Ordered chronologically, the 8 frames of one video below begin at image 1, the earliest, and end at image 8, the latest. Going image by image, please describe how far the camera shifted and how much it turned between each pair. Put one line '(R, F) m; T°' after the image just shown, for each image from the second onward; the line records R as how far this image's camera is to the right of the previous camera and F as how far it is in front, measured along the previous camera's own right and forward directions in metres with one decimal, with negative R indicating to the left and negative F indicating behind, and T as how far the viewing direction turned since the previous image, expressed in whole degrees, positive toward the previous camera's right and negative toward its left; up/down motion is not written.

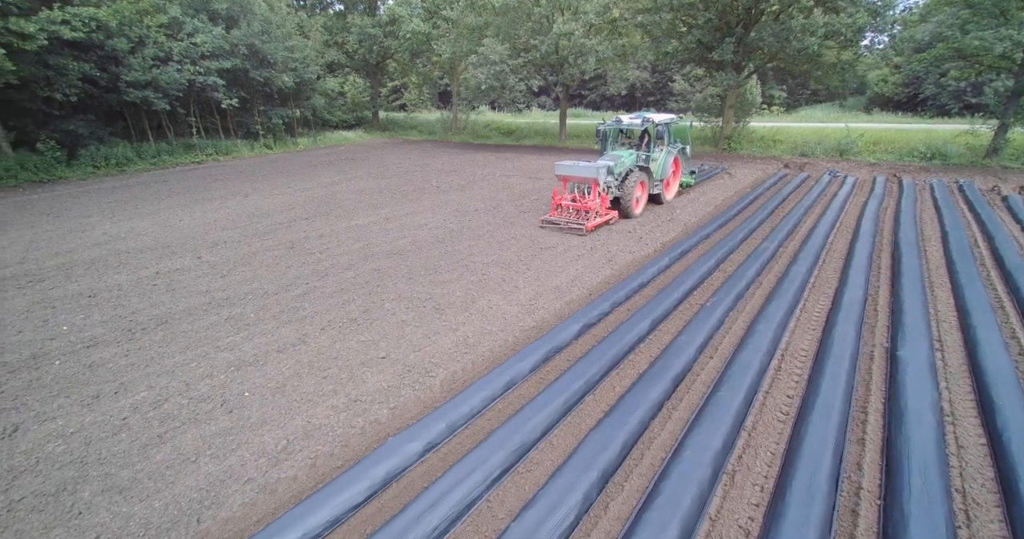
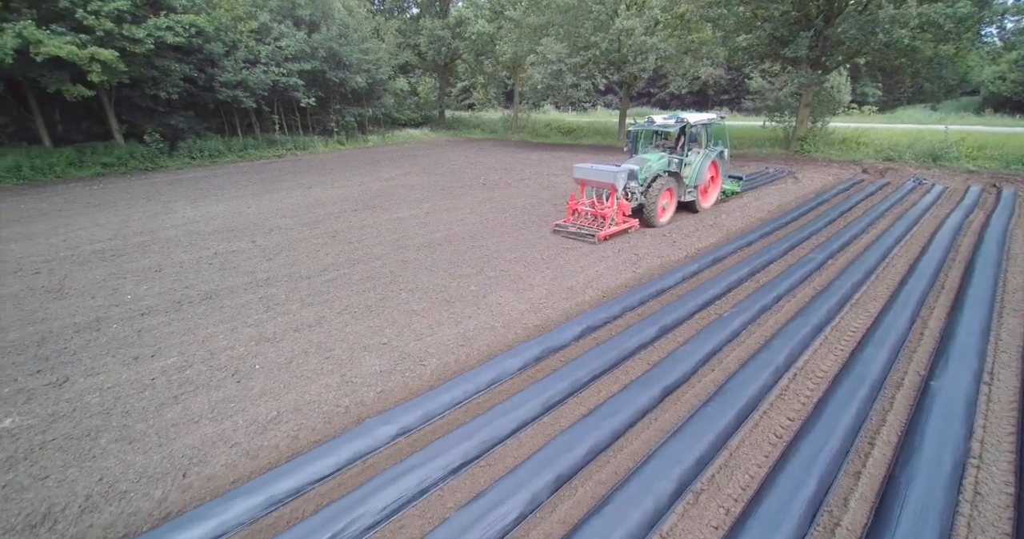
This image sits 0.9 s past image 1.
(+0.7, 0.0) m; -9°
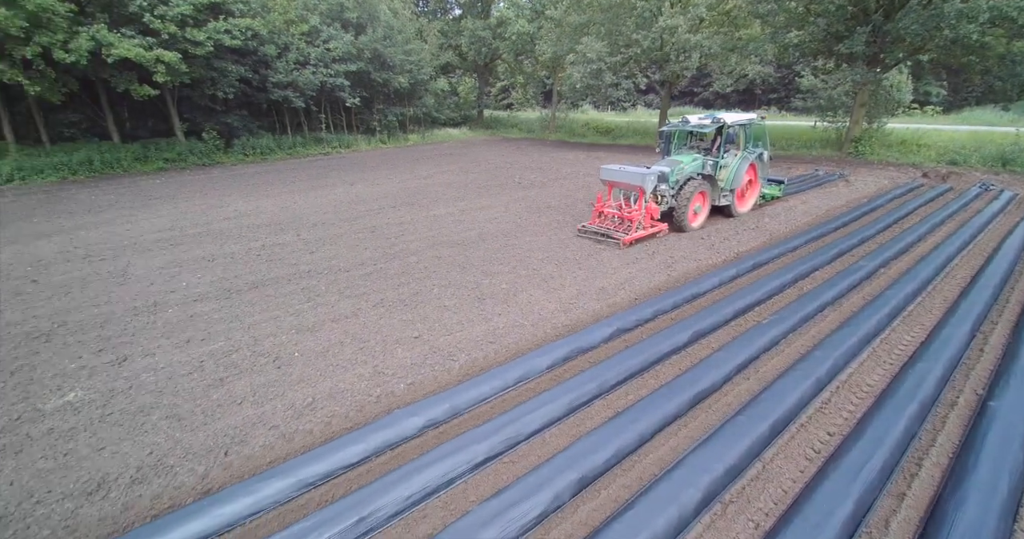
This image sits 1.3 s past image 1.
(+0.1, -0.1) m; -4°
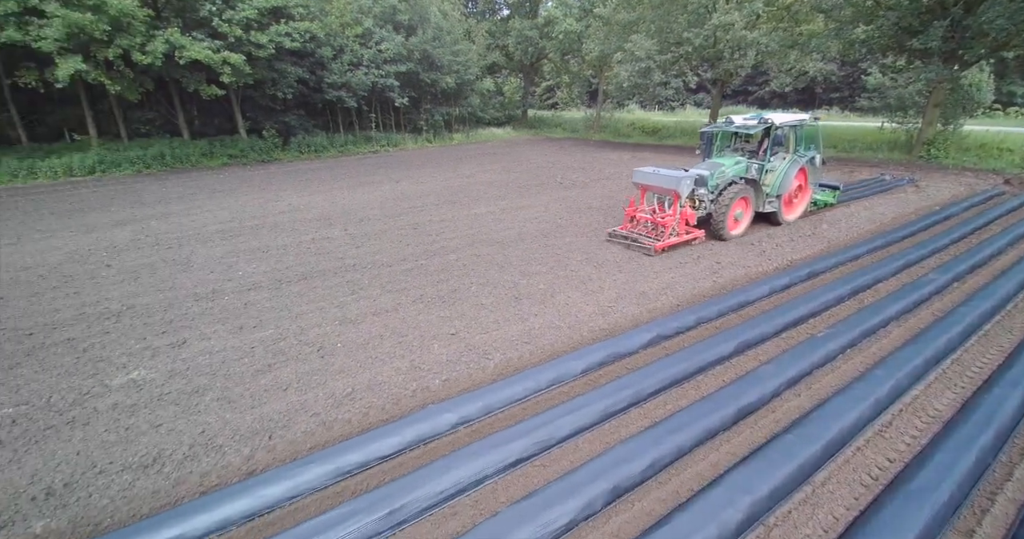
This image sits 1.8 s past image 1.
(+0.1, 0.0) m; -5°
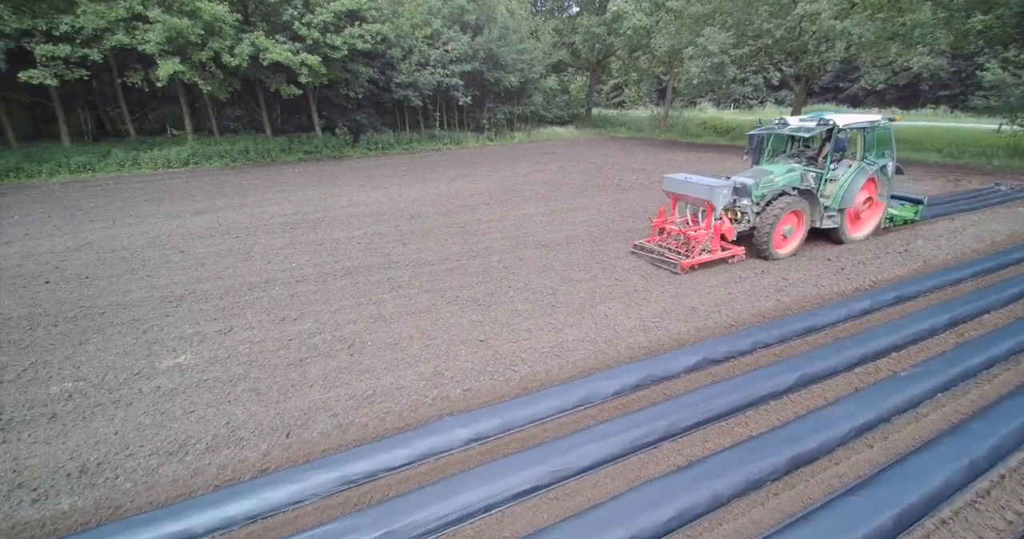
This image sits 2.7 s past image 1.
(+0.3, +0.2) m; -7°
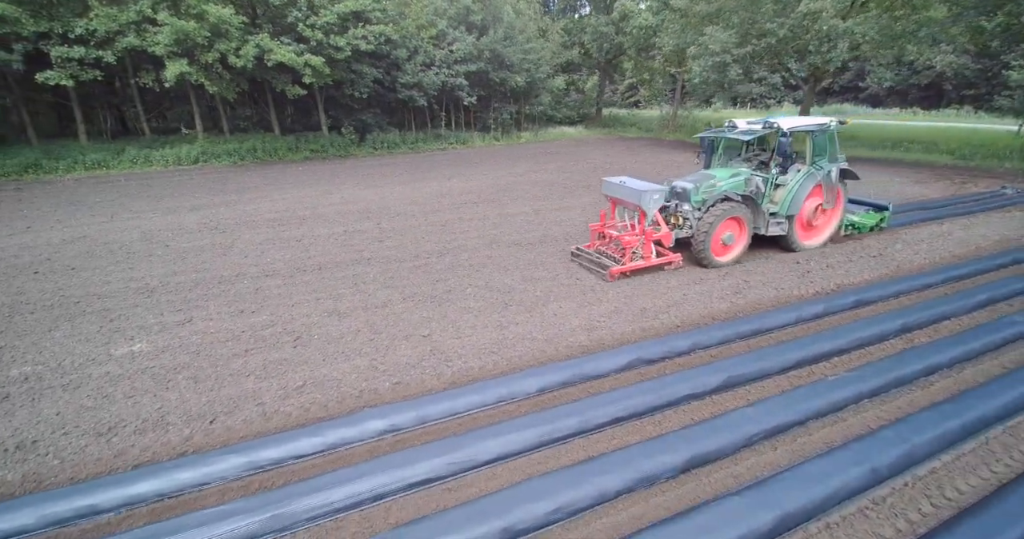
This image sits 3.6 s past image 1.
(+0.8, 0.0) m; -3°
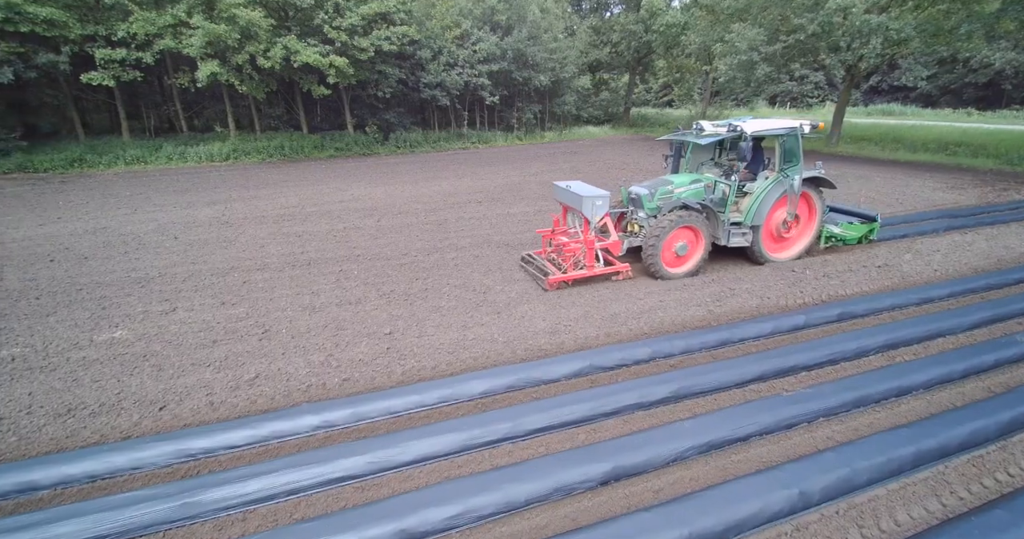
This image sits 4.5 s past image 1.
(+0.7, +0.1) m; -5°
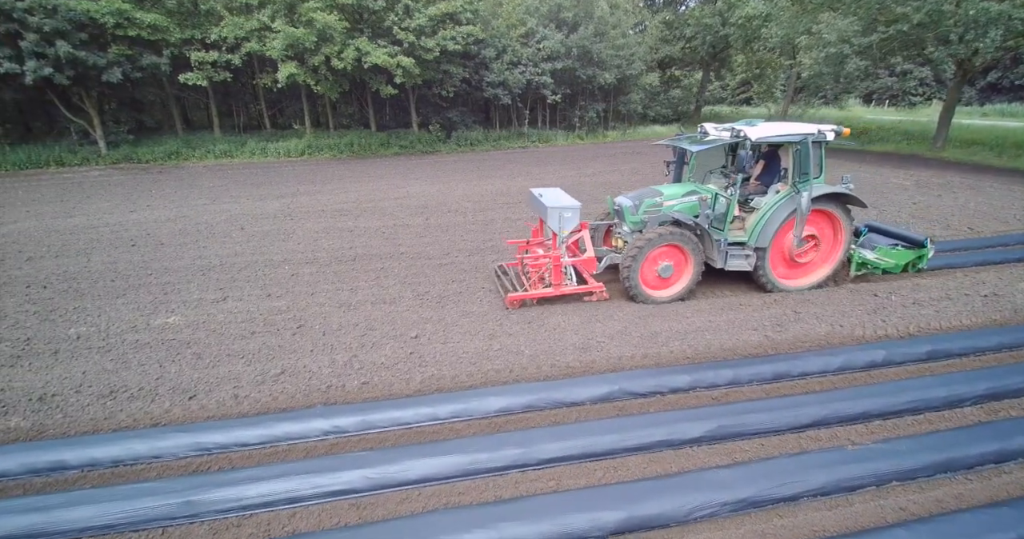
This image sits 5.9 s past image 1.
(+0.3, +0.3) m; -8°
